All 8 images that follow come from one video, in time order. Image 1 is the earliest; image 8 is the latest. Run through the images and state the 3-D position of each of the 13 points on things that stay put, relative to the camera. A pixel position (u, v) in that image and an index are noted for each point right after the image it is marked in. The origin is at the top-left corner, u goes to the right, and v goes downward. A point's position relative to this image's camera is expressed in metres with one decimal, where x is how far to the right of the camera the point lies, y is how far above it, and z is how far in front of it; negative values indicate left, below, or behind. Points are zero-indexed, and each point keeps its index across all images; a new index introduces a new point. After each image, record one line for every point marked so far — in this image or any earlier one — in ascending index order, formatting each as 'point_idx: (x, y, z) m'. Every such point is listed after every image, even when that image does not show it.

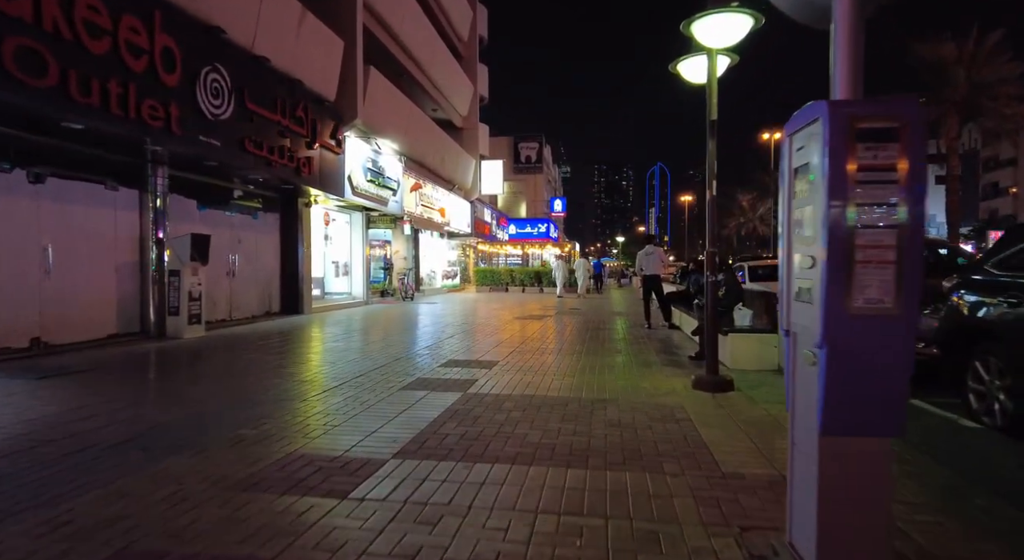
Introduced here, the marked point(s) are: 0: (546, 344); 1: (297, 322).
0: (+0.8, -1.3, +11.6) m
1: (-6.4, -1.3, +15.7) m
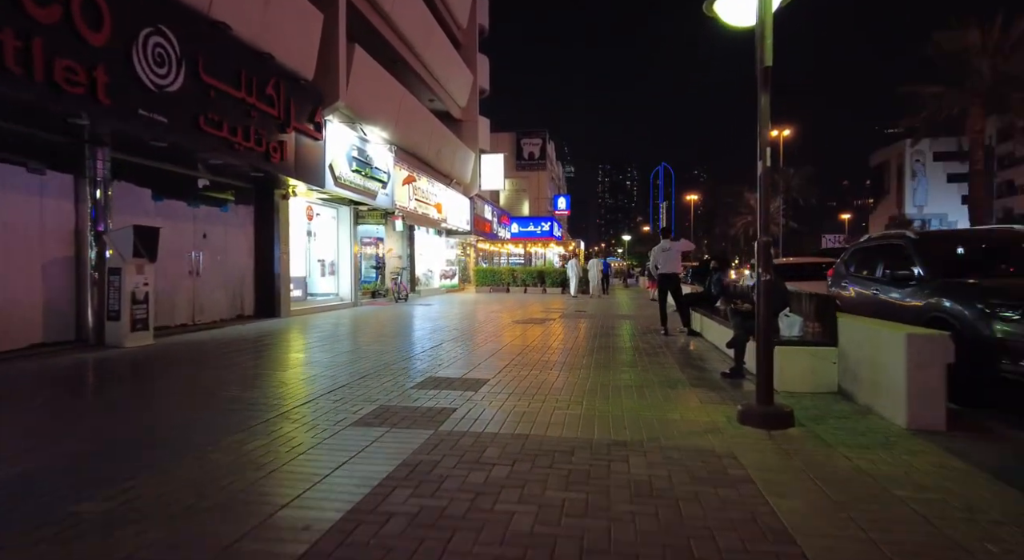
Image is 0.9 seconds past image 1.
0: (+0.8, -1.3, +10.1) m
1: (-6.5, -1.3, +14.2) m
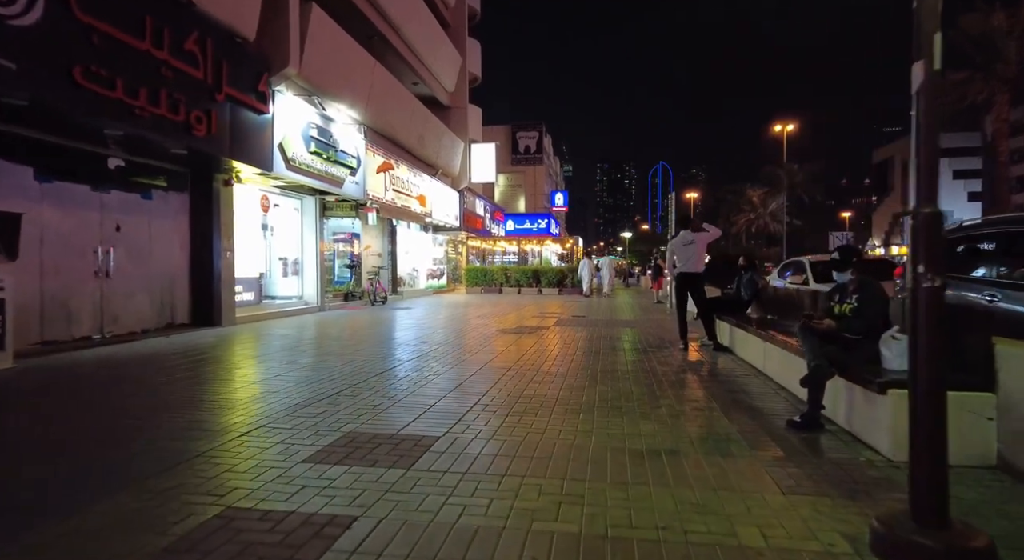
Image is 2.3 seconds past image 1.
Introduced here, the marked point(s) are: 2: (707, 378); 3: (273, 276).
0: (+0.4, -1.4, +7.7) m
1: (-6.8, -1.3, +11.8) m
2: (+2.7, -1.3, +7.2) m
3: (-7.8, +0.1, +17.1) m
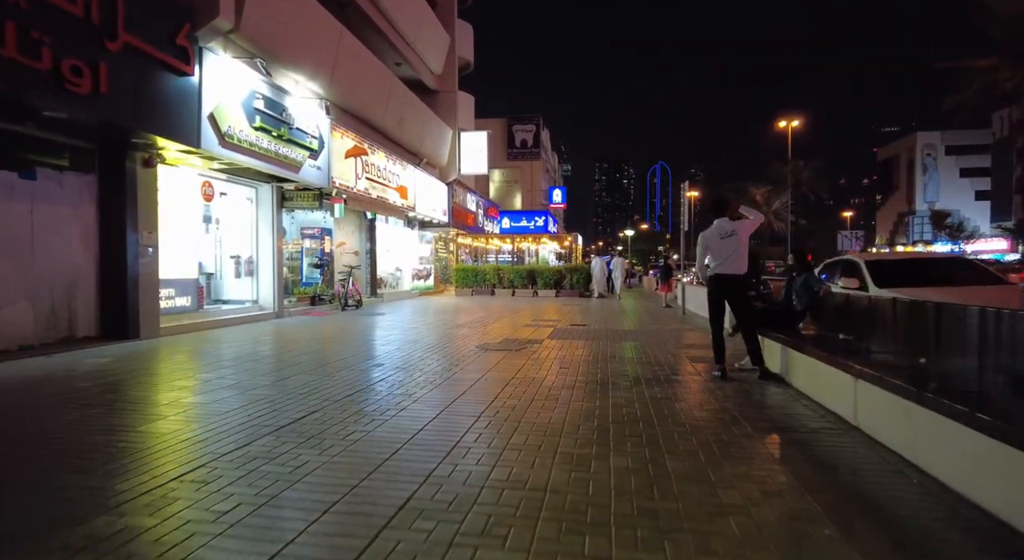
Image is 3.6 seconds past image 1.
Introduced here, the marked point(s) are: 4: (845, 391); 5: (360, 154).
0: (+0.1, -1.4, +5.4) m
1: (-7.1, -1.3, +9.5) m
2: (+2.4, -1.4, +4.8) m
3: (-8.1, +0.1, +14.7) m
4: (+3.3, -1.1, +5.2) m
5: (-4.9, +4.0, +16.8) m
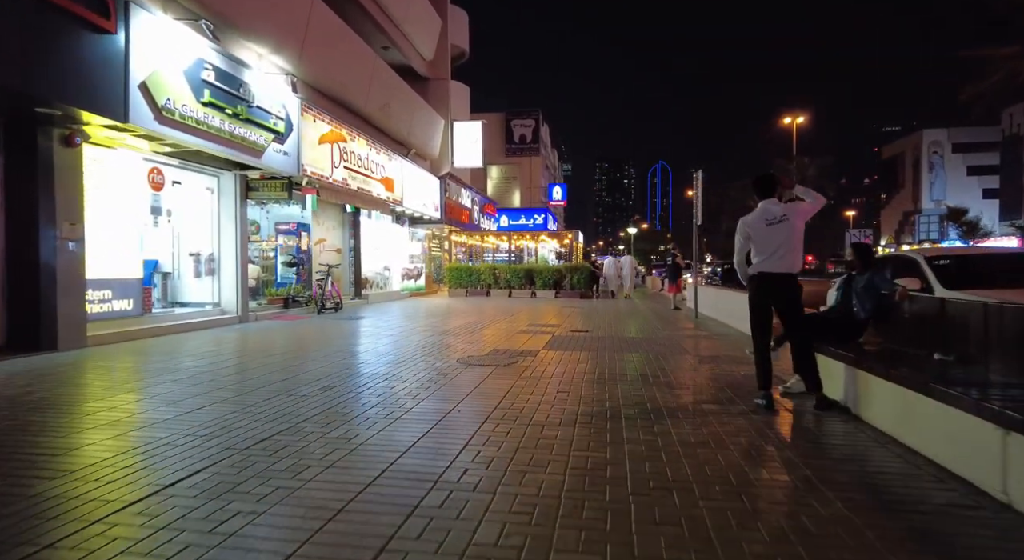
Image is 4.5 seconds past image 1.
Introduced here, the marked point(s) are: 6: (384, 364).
0: (0.0, -1.4, +3.7) m
1: (-7.3, -1.3, +7.8) m
2: (+2.2, -1.4, +3.2) m
3: (-8.2, +0.1, +13.1) m
4: (+3.1, -1.1, +3.6) m
5: (-5.0, +4.0, +15.1) m
6: (-2.8, -1.7, +10.5) m
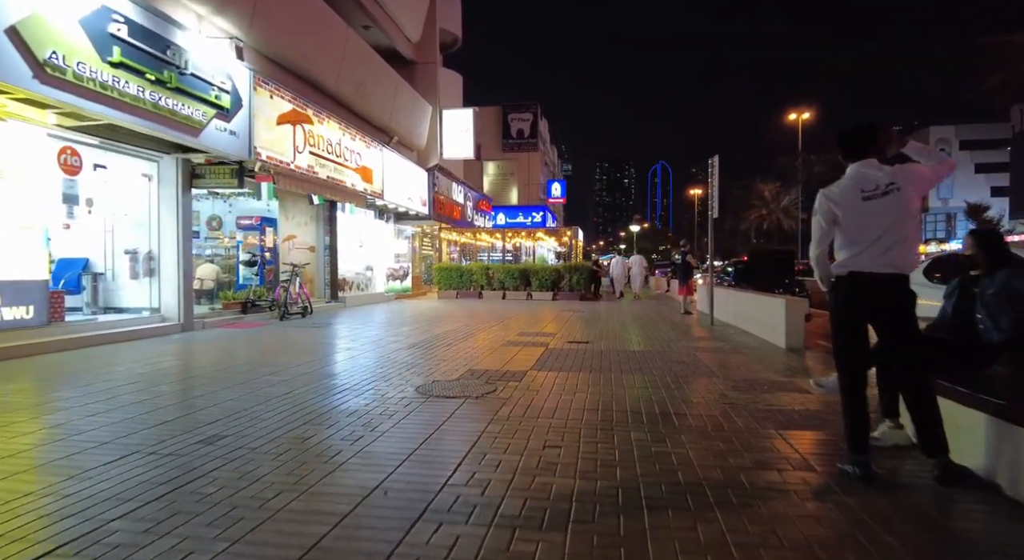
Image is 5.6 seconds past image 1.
0: (-0.3, -1.5, +1.8) m
1: (-7.6, -1.4, +5.9) m
2: (+1.9, -1.4, +1.3) m
3: (-8.5, 0.0, +11.2) m
4: (+2.8, -1.1, +1.7) m
5: (-5.3, +4.0, +13.2) m
6: (-3.1, -1.8, +8.6) m
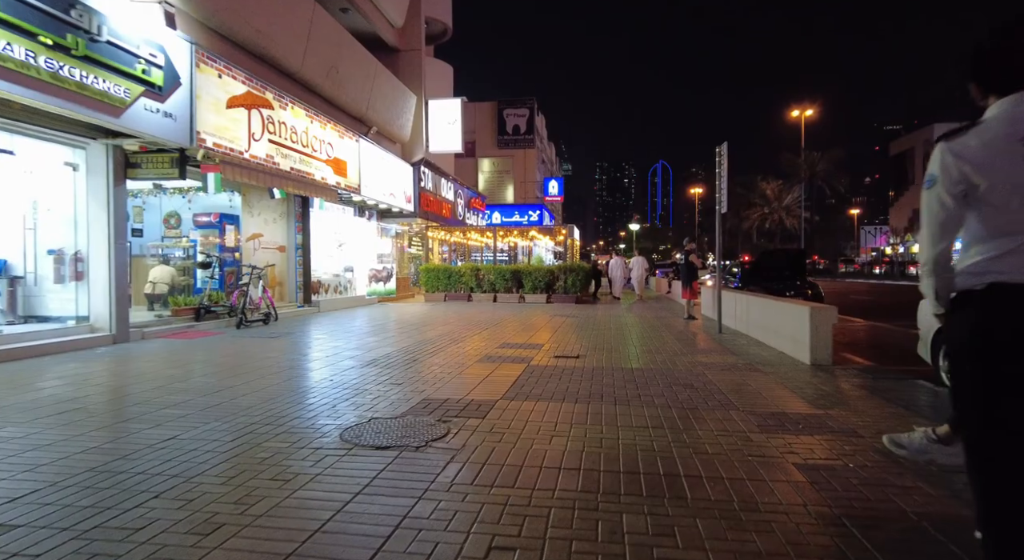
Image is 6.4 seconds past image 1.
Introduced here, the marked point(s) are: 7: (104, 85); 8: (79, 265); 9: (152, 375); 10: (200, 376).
0: (-0.7, -1.5, +0.4) m
1: (-7.9, -1.5, +4.5) m
2: (+1.6, -1.5, -0.1) m
3: (-8.9, 0.0, +9.7) m
4: (+2.5, -1.2, +0.2) m
5: (-5.7, +3.9, +11.8) m
6: (-3.4, -1.9, +7.1) m
7: (-6.2, +3.0, +8.1) m
8: (-8.2, +0.3, +9.9) m
9: (-6.0, -1.6, +8.9) m
10: (-5.4, -1.7, +8.7) m
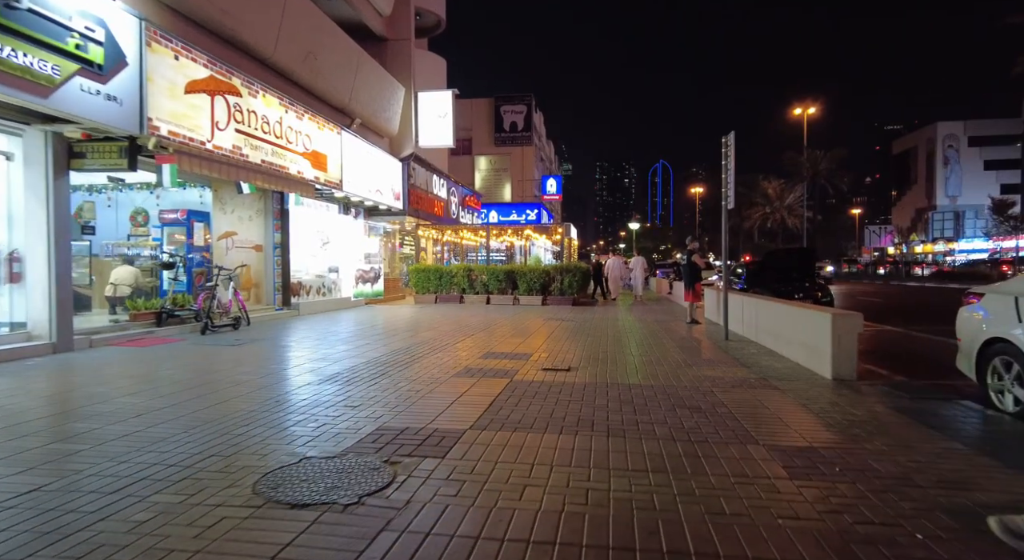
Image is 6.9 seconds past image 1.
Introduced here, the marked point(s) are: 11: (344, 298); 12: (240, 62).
0: (-1.0, -1.6, -0.6) m
1: (-8.2, -1.5, +3.5) m
2: (+1.3, -1.6, -1.1) m
3: (-9.1, -0.1, +8.7) m
4: (+2.2, -1.2, -0.8) m
5: (-5.9, +3.8, +10.8) m
6: (-3.7, -1.9, +6.2) m
7: (-6.5, +2.9, +7.1) m
8: (-8.5, +0.2, +8.9) m
9: (-6.3, -1.7, +7.9) m
10: (-5.7, -1.8, +7.7) m
11: (-6.1, -0.7, +19.0) m
12: (-6.2, +5.0, +11.9) m
